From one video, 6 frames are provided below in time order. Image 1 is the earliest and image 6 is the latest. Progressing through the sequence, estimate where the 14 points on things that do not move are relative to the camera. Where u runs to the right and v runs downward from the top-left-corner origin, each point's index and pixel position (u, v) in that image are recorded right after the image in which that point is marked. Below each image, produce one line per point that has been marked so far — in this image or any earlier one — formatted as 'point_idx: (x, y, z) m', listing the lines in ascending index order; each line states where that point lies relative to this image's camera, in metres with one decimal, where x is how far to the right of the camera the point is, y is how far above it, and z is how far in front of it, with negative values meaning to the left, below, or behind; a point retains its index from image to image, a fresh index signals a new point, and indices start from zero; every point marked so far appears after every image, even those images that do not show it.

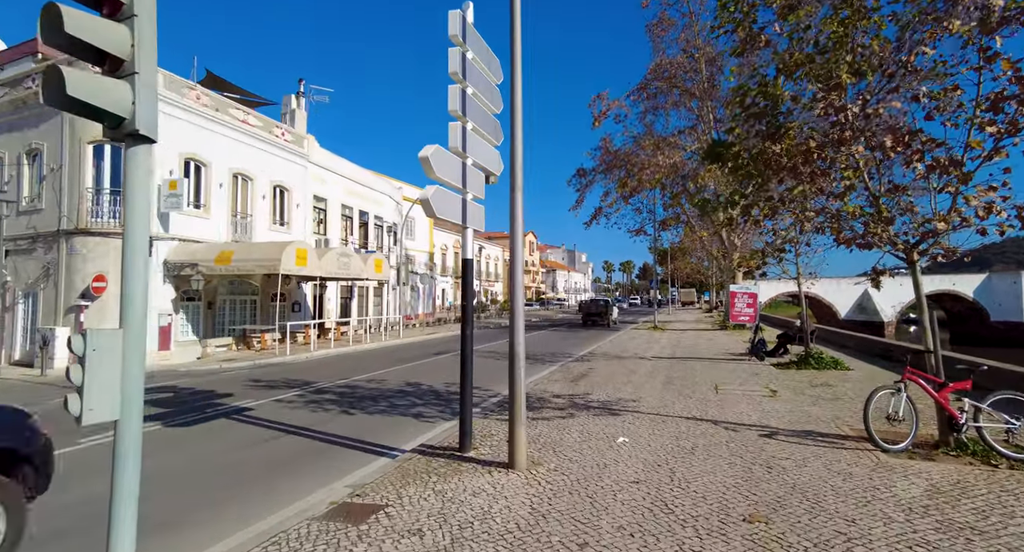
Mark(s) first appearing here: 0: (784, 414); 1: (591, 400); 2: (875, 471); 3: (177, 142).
0: (+3.9, -2.0, +7.8) m
1: (+1.3, -2.1, +9.2) m
2: (+3.3, -1.8, +5.0) m
3: (-10.8, +4.3, +17.7) m
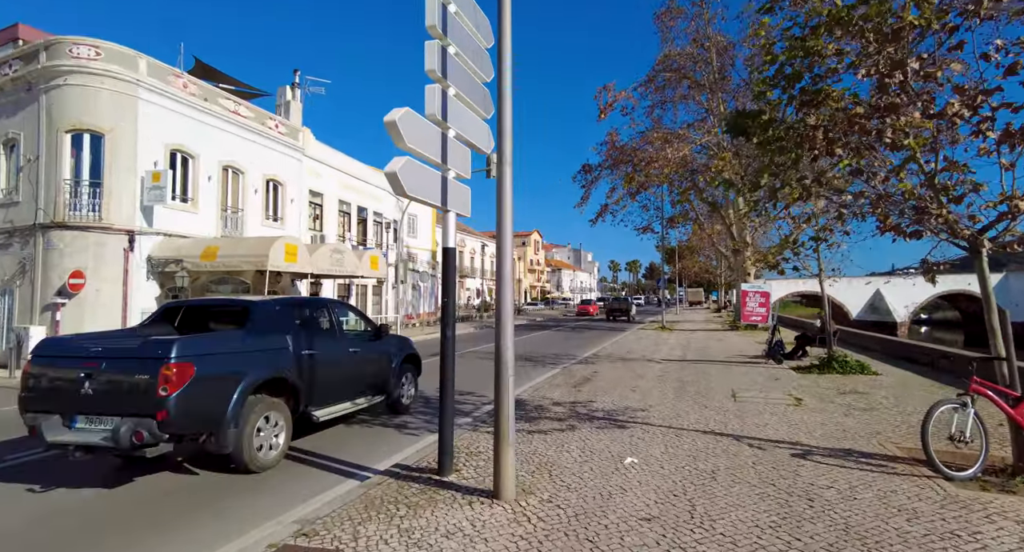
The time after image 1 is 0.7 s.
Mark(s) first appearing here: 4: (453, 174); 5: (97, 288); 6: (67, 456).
0: (+3.8, -1.9, +6.9) m
1: (+1.2, -2.0, +8.3) m
2: (+3.2, -1.7, +4.1) m
3: (-10.8, +4.5, +16.9) m
4: (-0.6, +1.0, +5.4) m
5: (-11.5, -0.4, +15.2) m
6: (-5.2, -2.1, +6.5) m
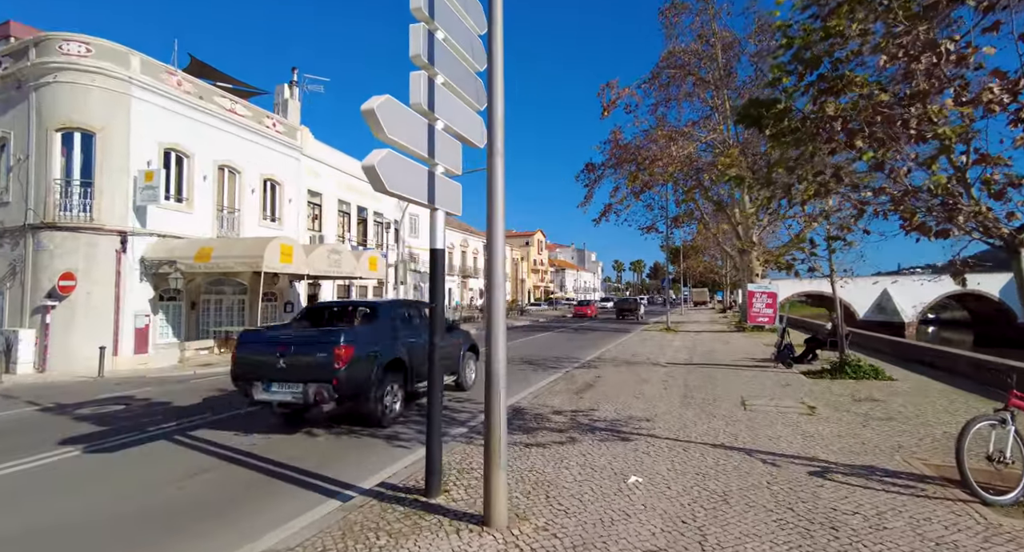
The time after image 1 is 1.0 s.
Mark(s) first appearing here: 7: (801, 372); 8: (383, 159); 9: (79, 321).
0: (+3.8, -1.9, +6.4) m
1: (+1.2, -2.0, +7.9) m
2: (+3.2, -1.7, +3.6) m
3: (-10.8, +4.4, +16.6) m
4: (-0.6, +1.0, +5.0) m
5: (-11.5, -0.4, +14.9) m
6: (-5.2, -2.1, +6.1) m
7: (+6.4, -2.1, +12.1) m
8: (-0.9, +0.9, +4.0) m
9: (-11.6, -1.2, +14.7) m
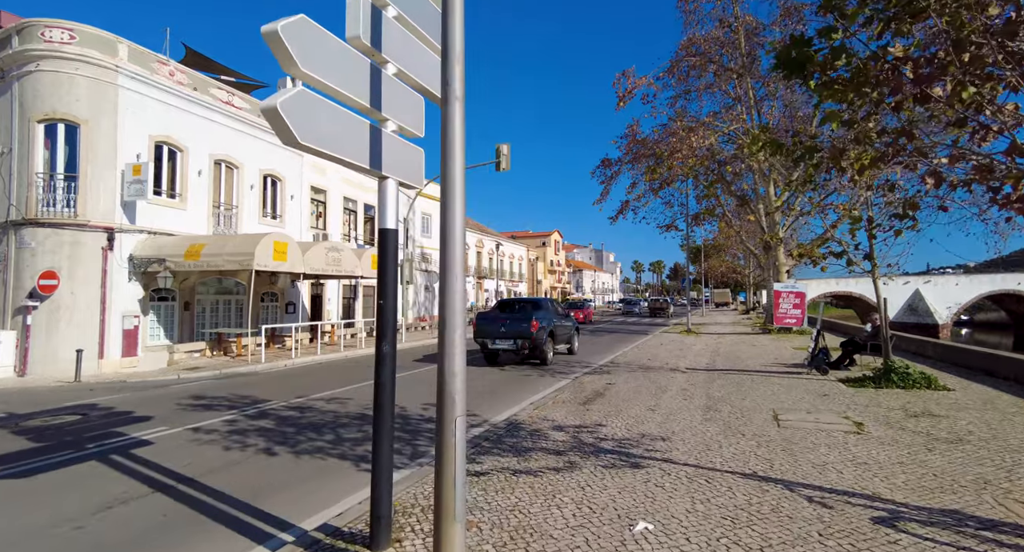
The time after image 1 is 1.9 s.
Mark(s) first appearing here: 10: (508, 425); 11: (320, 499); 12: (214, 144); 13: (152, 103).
0: (+3.6, -1.8, +5.2) m
1: (+1.1, -2.0, +6.7) m
2: (+2.9, -1.6, +2.4) m
3: (-10.6, +4.4, +15.8) m
4: (-0.8, +1.1, +3.9) m
5: (-11.3, -0.4, +14.1) m
6: (-5.4, -2.1, +5.2) m
7: (+6.4, -2.0, +10.7) m
8: (-1.2, +1.0, +2.9) m
9: (-11.5, -1.2, +14.0) m
10: (-0.1, -2.1, +7.5) m
11: (-1.7, -2.0, +5.0) m
12: (-9.9, +4.4, +18.2) m
13: (-10.5, +5.0, +16.0) m
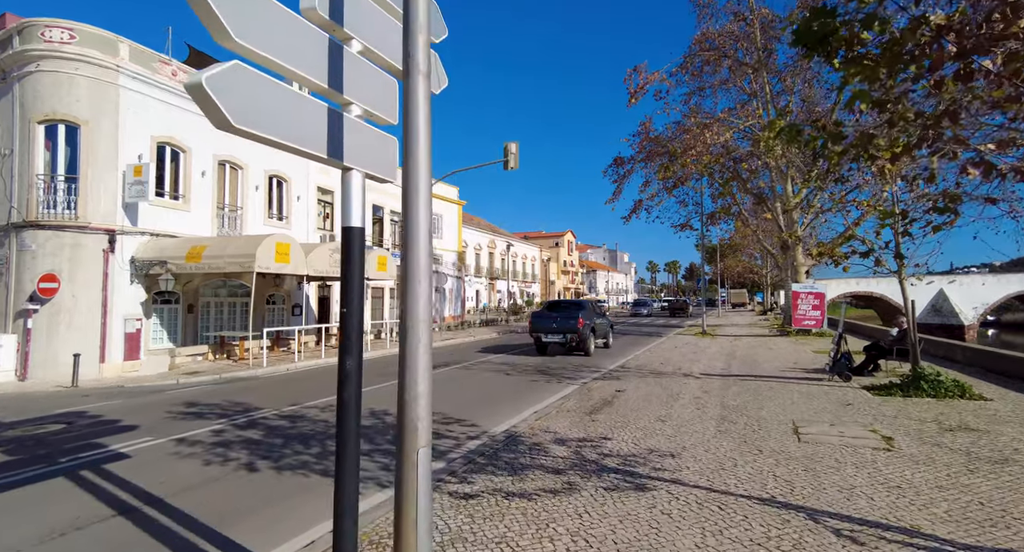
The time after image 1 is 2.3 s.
0: (+3.5, -1.8, +4.6) m
1: (+1.1, -2.0, +6.2) m
2: (+2.8, -1.7, +1.9) m
3: (-10.4, +4.4, +15.6) m
4: (-1.0, +1.0, +3.5) m
5: (-11.2, -0.4, +13.9) m
6: (-5.5, -2.1, +4.9) m
7: (+6.5, -2.0, +10.1) m
8: (-1.3, +0.9, +2.5) m
9: (-11.3, -1.3, +13.8) m
10: (-0.1, -2.1, +7.1) m
11: (-1.8, -2.1, +4.5) m
12: (-9.7, +4.3, +18.0) m
13: (-10.3, +5.0, +15.8) m
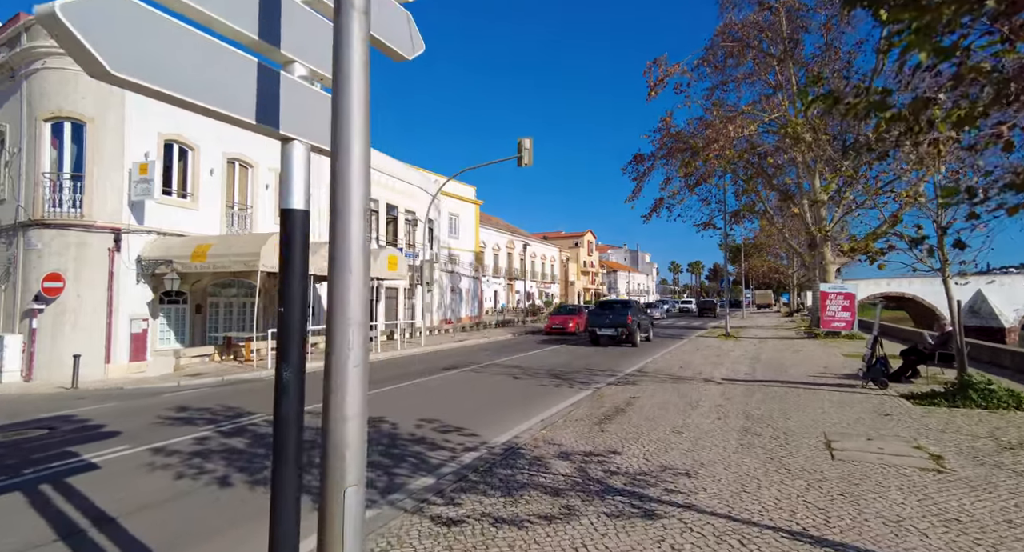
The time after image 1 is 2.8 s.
0: (+3.4, -1.8, +3.9) m
1: (+1.0, -2.0, +5.5) m
2: (+2.6, -1.6, +1.2) m
3: (-10.1, +4.4, +15.4) m
4: (-1.1, +1.1, +2.9) m
5: (-10.9, -0.4, +13.8) m
6: (-5.6, -2.1, +4.5) m
7: (+6.6, -2.0, +9.2) m
8: (-1.5, +1.0, +1.9) m
9: (-11.1, -1.2, +13.6) m
10: (-0.1, -2.1, +6.5) m
11: (-1.9, -2.0, +4.0) m
12: (-9.3, +4.3, +17.8) m
13: (-10.0, +5.0, +15.6) m
